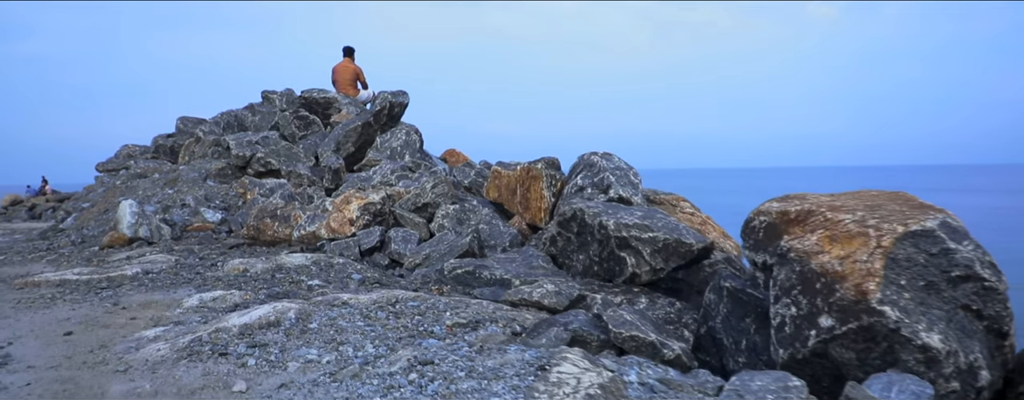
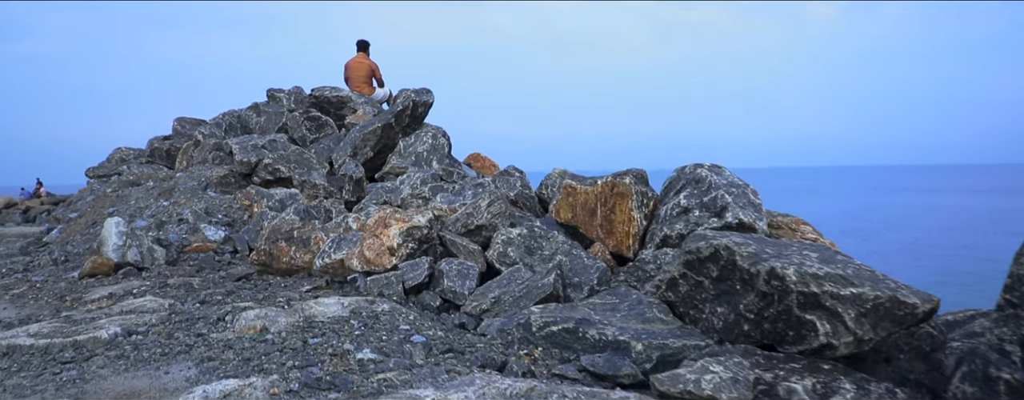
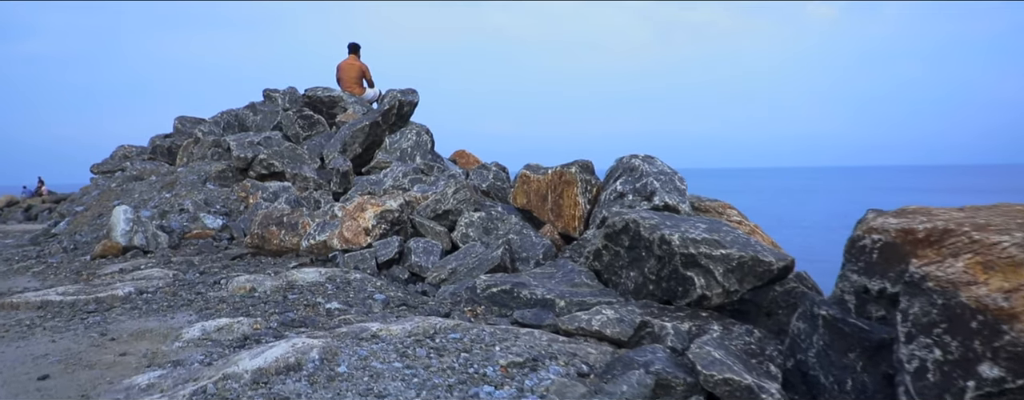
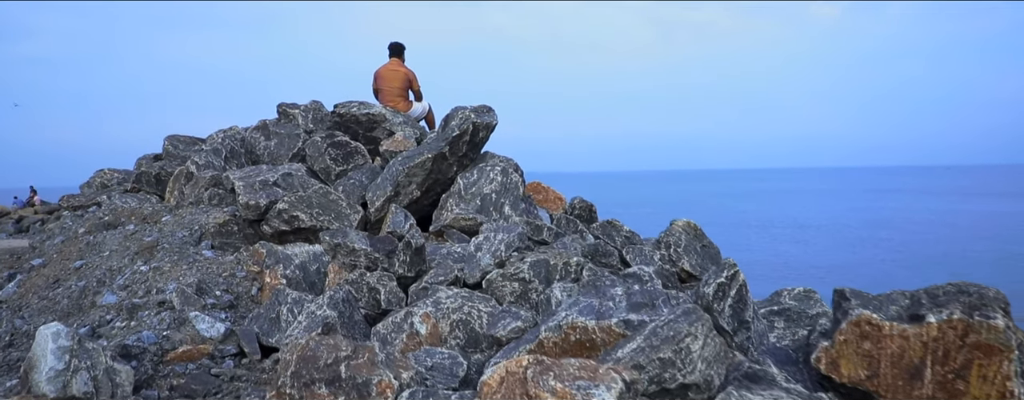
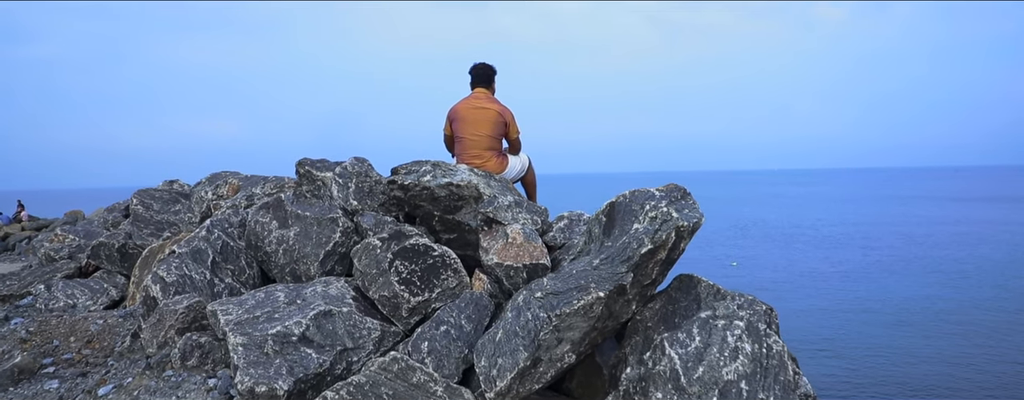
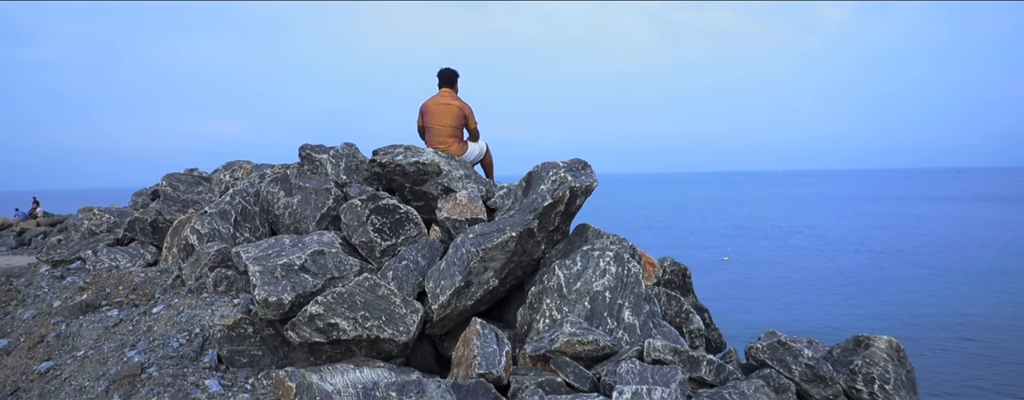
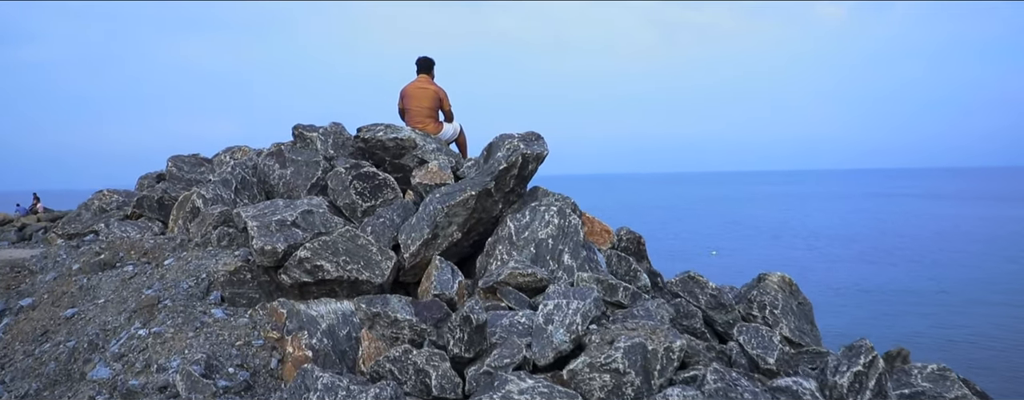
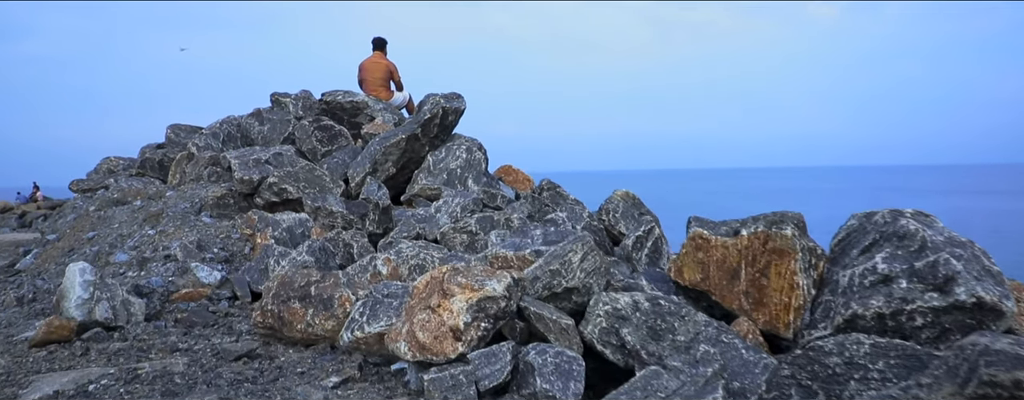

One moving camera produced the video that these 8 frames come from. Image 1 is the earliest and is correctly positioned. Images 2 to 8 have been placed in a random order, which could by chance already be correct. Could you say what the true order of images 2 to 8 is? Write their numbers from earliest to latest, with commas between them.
3, 2, 8, 4, 7, 6, 5
